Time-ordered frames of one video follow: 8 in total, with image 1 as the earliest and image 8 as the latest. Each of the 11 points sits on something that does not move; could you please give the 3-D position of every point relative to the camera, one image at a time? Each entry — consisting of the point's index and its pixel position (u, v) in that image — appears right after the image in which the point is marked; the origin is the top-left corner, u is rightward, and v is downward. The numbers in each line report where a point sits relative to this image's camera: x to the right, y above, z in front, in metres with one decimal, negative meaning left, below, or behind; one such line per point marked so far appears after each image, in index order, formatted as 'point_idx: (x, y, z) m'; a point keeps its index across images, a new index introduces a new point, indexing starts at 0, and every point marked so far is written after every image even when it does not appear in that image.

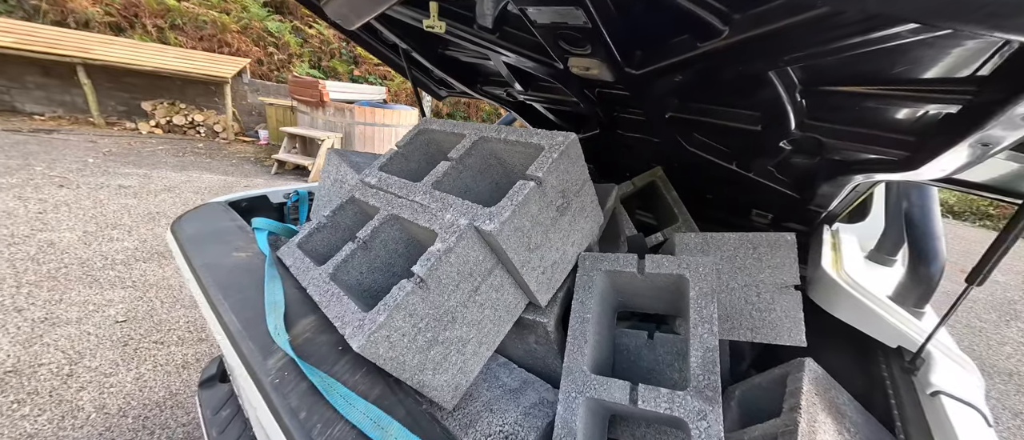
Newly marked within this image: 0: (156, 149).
0: (-4.5, +0.8, +4.3) m
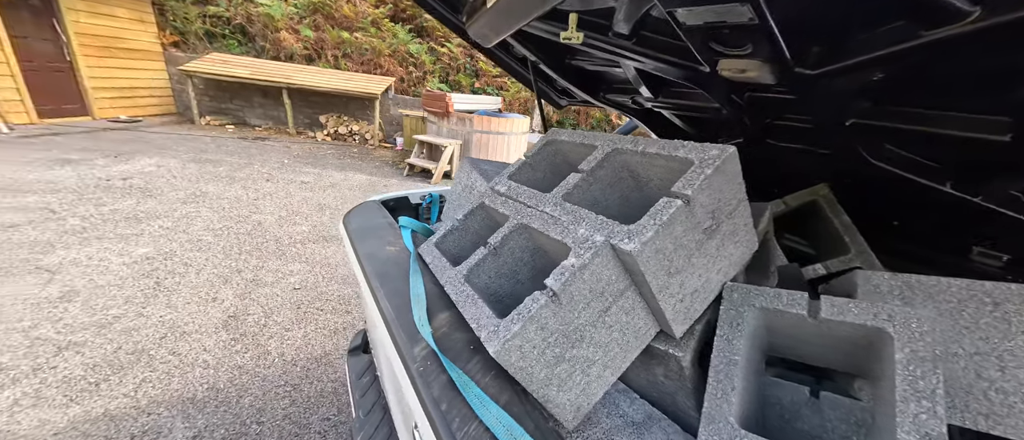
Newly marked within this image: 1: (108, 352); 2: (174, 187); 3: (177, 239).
0: (-3.0, +1.0, +5.4) m
1: (-1.8, -0.6, +1.6) m
2: (-3.3, +0.3, +3.5) m
3: (-2.4, -0.1, +2.6) m
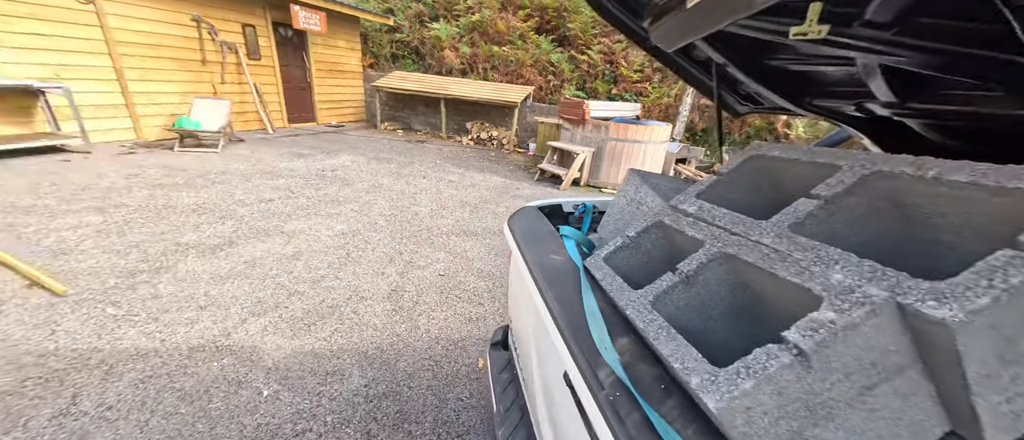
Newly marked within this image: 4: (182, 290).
0: (-0.8, +1.1, +6.1) m
1: (-1.1, -0.5, +2.1) m
2: (-1.9, +0.5, +4.4) m
3: (-1.4, 0.0, +3.2) m
4: (-1.9, -0.4, +2.1) m
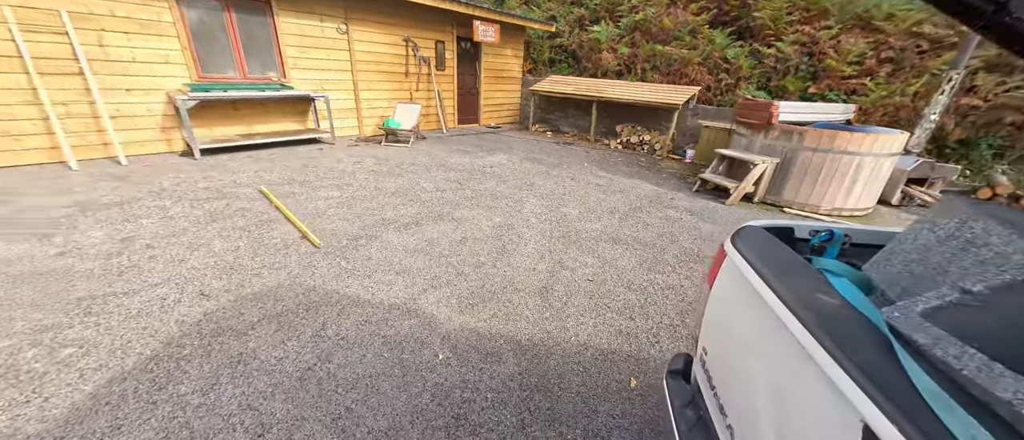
0: (+1.7, +0.9, +5.9) m
1: (-0.2, -0.4, +2.3) m
2: (+0.1, +0.6, +4.7) m
3: (0.0, 0.0, +3.5) m
4: (-0.9, -0.3, +2.6) m
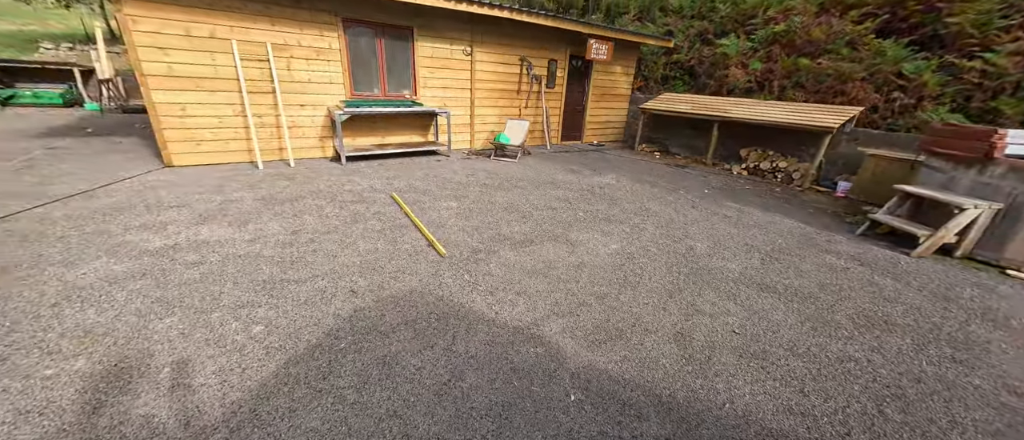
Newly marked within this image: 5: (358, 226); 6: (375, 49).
0: (+3.4, +0.4, +5.2) m
1: (+0.5, -0.6, +2.2) m
2: (+1.5, +0.2, +4.5) m
3: (+1.1, -0.2, +3.2) m
4: (-0.1, -0.4, +2.7) m
5: (-1.4, -0.1, +3.3) m
6: (-2.1, +2.6, +5.6) m
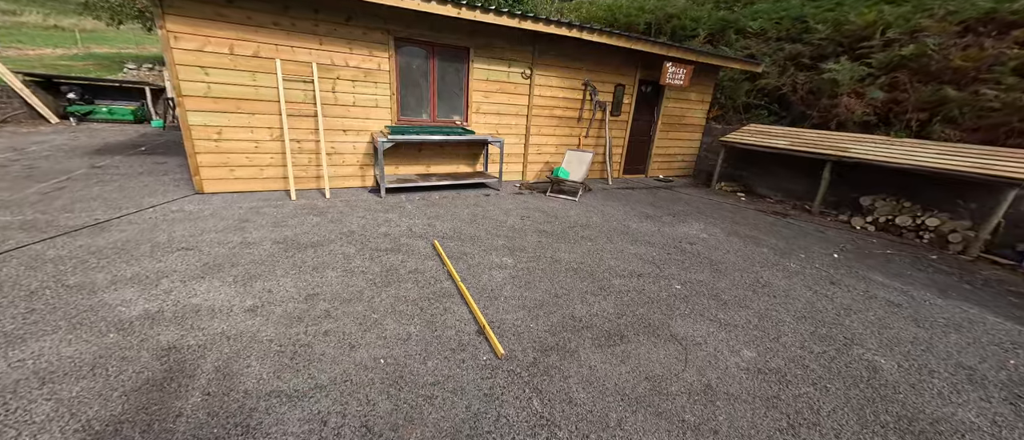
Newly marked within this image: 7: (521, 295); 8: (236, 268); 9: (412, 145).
0: (+4.1, -0.4, +3.9) m
1: (+0.9, -1.1, +1.2) m
2: (+2.1, -0.4, +3.4) m
3: (+1.6, -0.8, +2.2) m
4: (+0.4, -0.9, +1.7) m
5: (-0.9, -0.5, +2.6) m
6: (-1.2, +2.1, +5.0) m
7: (+0.1, -0.5, +2.7) m
8: (-2.1, -0.4, +2.7) m
9: (-1.4, +1.1, +5.2) m
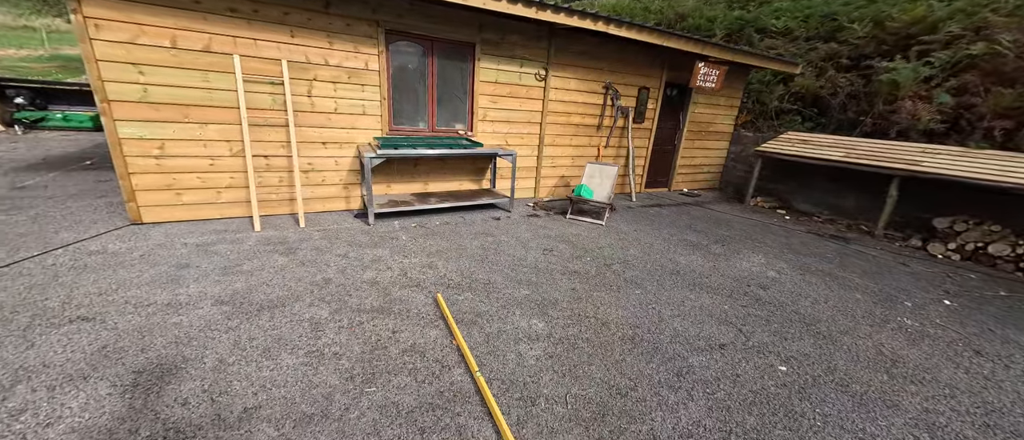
0: (+4.3, -0.7, +3.1) m
1: (+1.2, -1.4, +0.3) m
2: (+2.3, -0.7, +2.6) m
3: (+1.8, -1.1, +1.4) m
4: (+0.6, -1.2, +0.9) m
5: (-0.7, -0.8, +1.7) m
6: (-1.0, +1.7, +4.2) m
7: (+0.3, -0.9, +1.8) m
8: (-1.9, -0.7, +1.9) m
9: (-1.2, +0.7, +4.4) m
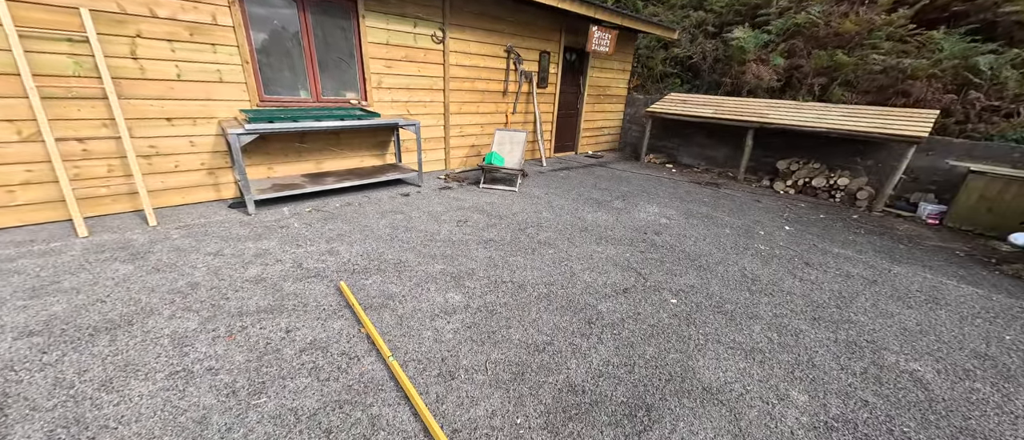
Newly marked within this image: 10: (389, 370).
0: (+3.5, 0.0, +4.0) m
1: (+1.1, -1.2, +0.6) m
2: (+1.7, -0.3, +3.0) m
3: (+1.5, -0.8, +1.7) m
4: (+0.5, -1.0, +1.0) m
5: (-1.0, -0.8, +1.5) m
6: (-2.1, +1.9, +3.6) m
7: (-0.1, -0.7, +1.8) m
8: (-2.2, -0.7, +1.3) m
9: (-2.3, +0.9, +3.8) m
10: (-0.6, -0.7, +1.7) m
